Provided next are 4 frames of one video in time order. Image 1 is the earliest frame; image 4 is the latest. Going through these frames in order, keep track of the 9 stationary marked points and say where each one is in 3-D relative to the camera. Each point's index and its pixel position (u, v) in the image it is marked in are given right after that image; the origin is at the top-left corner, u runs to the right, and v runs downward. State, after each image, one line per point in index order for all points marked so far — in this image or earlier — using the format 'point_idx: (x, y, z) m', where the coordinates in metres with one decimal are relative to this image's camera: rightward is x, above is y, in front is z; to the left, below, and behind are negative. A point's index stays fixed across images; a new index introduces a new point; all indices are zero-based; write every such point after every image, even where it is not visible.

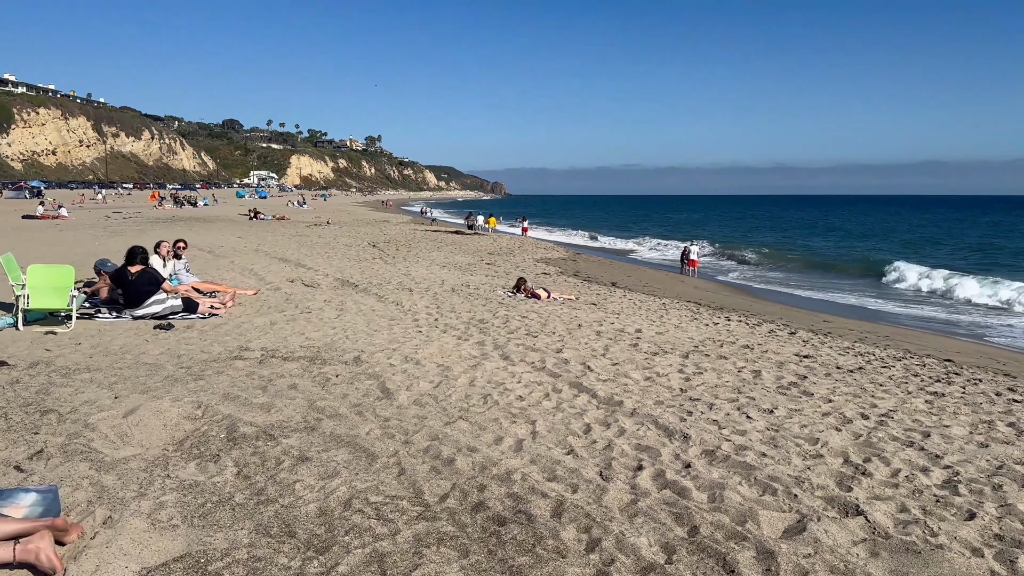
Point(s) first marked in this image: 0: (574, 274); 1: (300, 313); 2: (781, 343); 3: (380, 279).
0: (+1.6, +0.3, +20.0) m
1: (-2.2, -0.3, +8.2) m
2: (+3.2, -0.7, +9.7) m
3: (-2.2, +0.2, +13.5) m
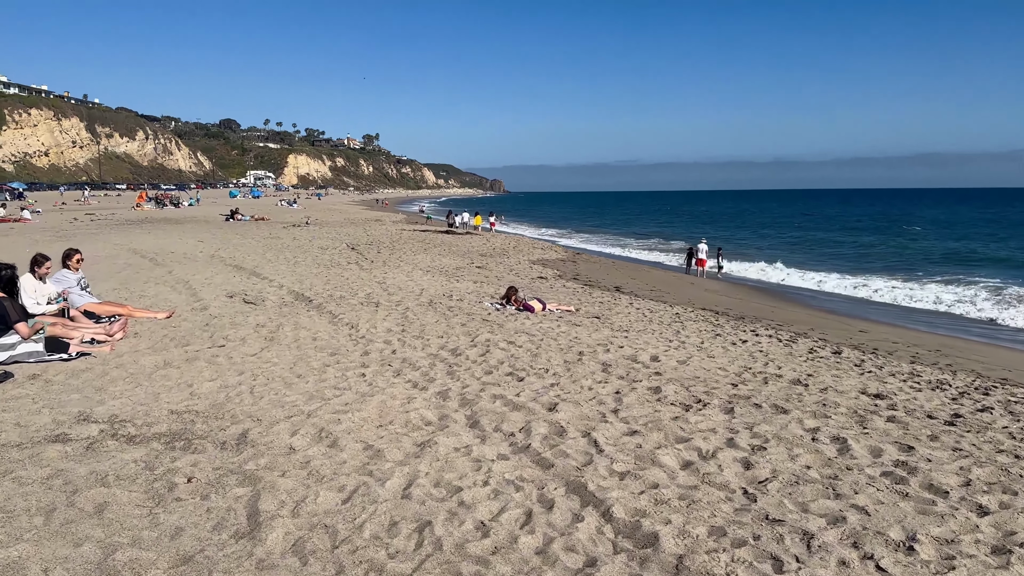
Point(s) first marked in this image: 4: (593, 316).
0: (+1.4, +0.2, +18.0) m
1: (-2.3, -0.5, +6.2) m
2: (+3.1, -0.8, +7.7) m
3: (-2.4, 0.0, +11.5) m
4: (+1.2, -0.4, +11.5) m
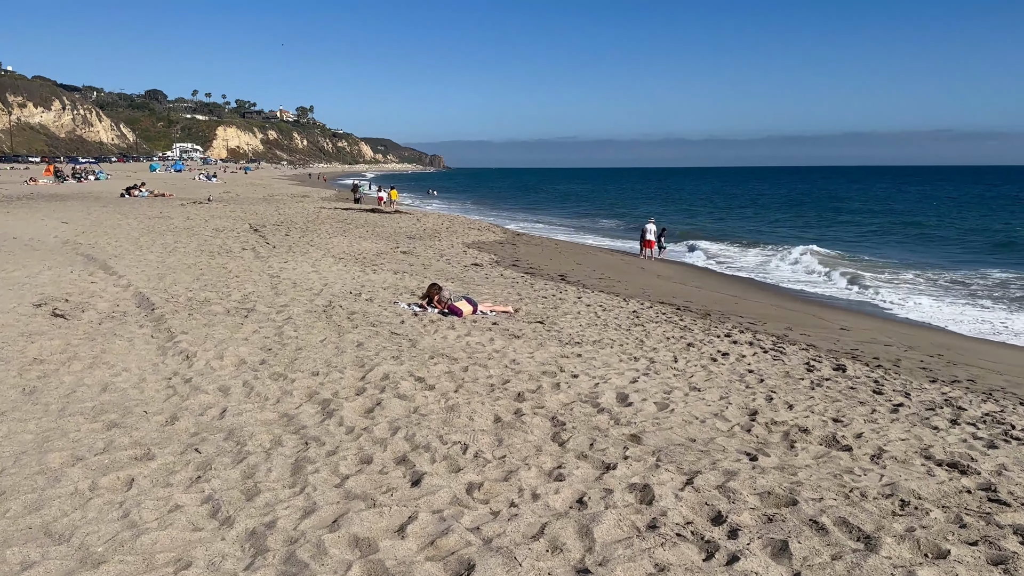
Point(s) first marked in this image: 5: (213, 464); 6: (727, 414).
0: (0.0, +0.4, +15.7) m
1: (-2.8, -0.6, +3.7) m
2: (+2.5, -0.9, +5.6) m
3: (-3.3, 0.0, +9.0) m
4: (+0.3, -0.4, +9.2) m
5: (-1.3, -0.7, +3.4) m
6: (+1.4, -0.8, +5.2) m
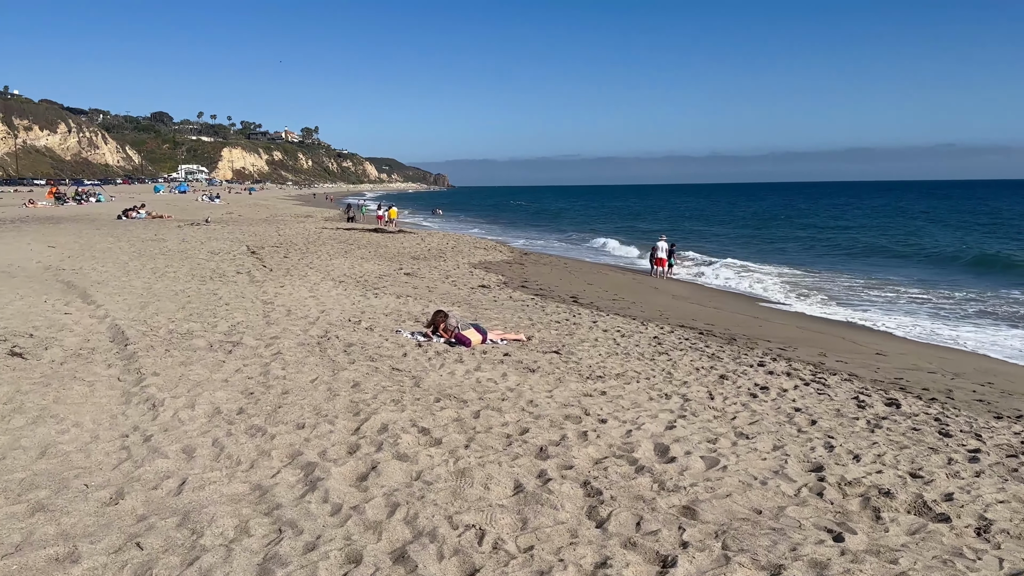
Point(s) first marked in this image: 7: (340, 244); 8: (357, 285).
0: (+0.2, 0.0, +14.9) m
1: (-2.7, -0.8, +2.9) m
2: (+2.6, -1.1, +4.7) m
3: (-3.1, -0.3, +8.2) m
4: (+0.4, -0.6, +8.4) m
5: (-1.2, -0.9, +2.6) m
6: (+1.5, -1.0, +4.4) m
7: (-4.1, +1.1, +19.2) m
8: (-2.4, 0.0, +12.4) m
